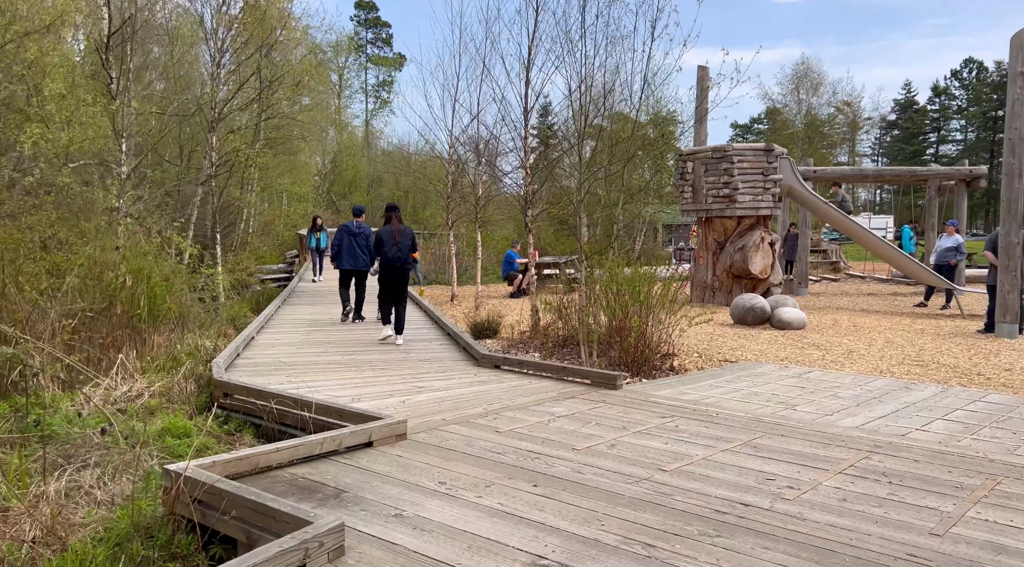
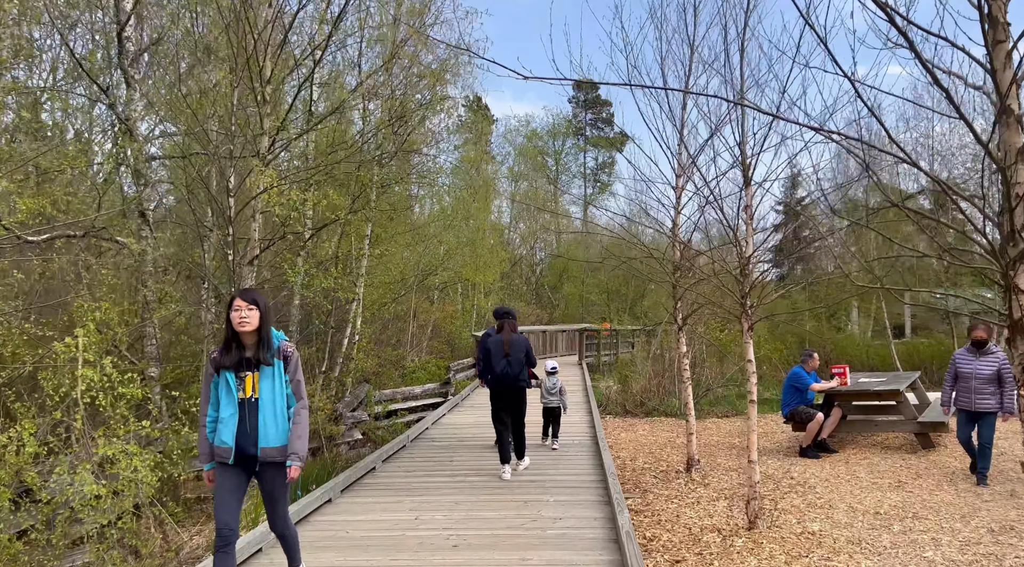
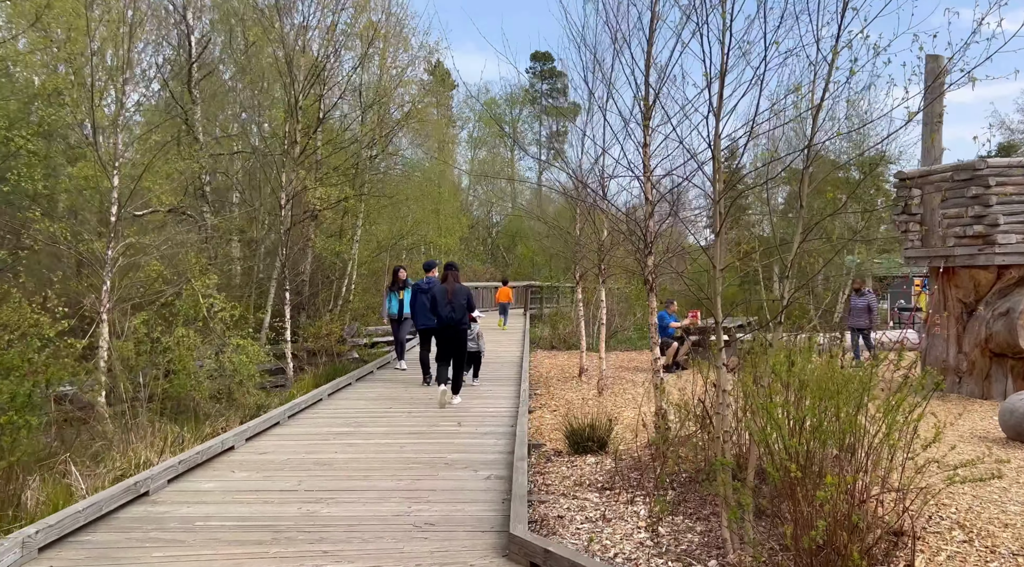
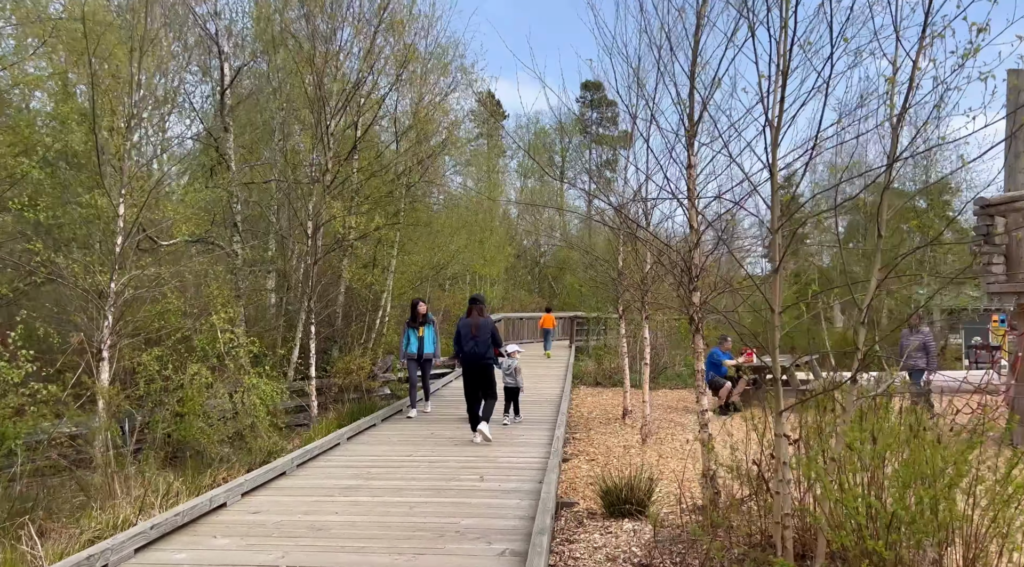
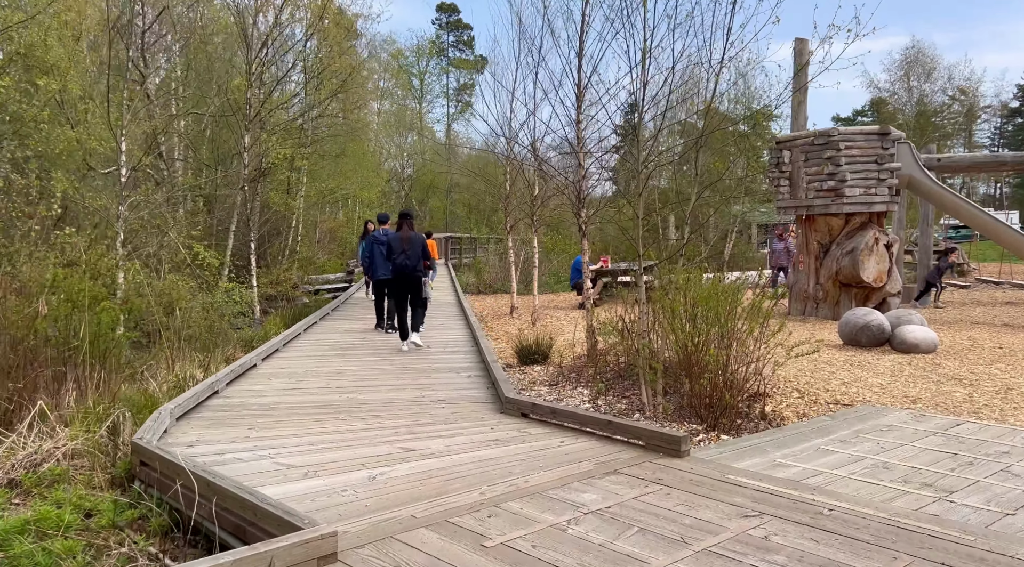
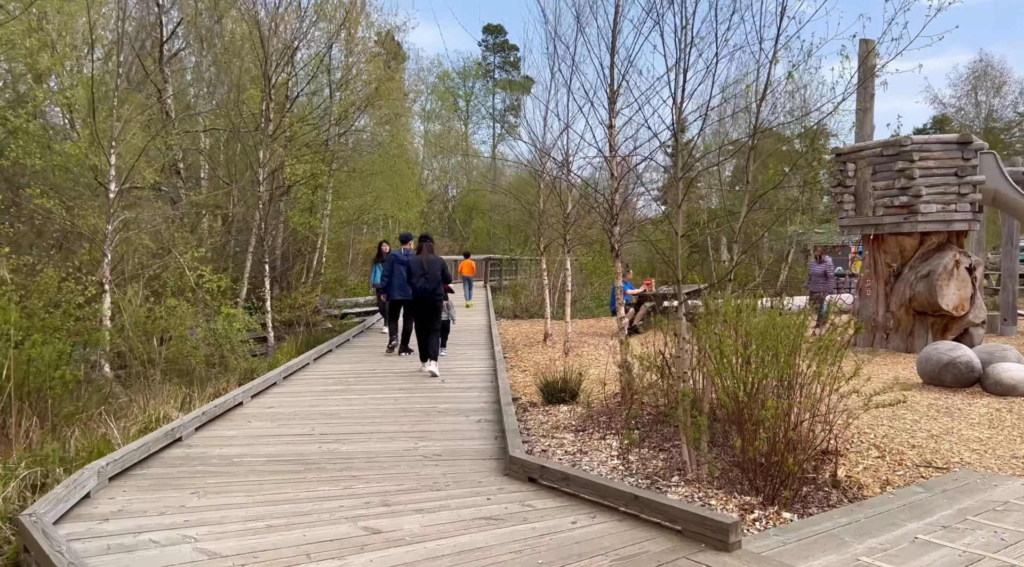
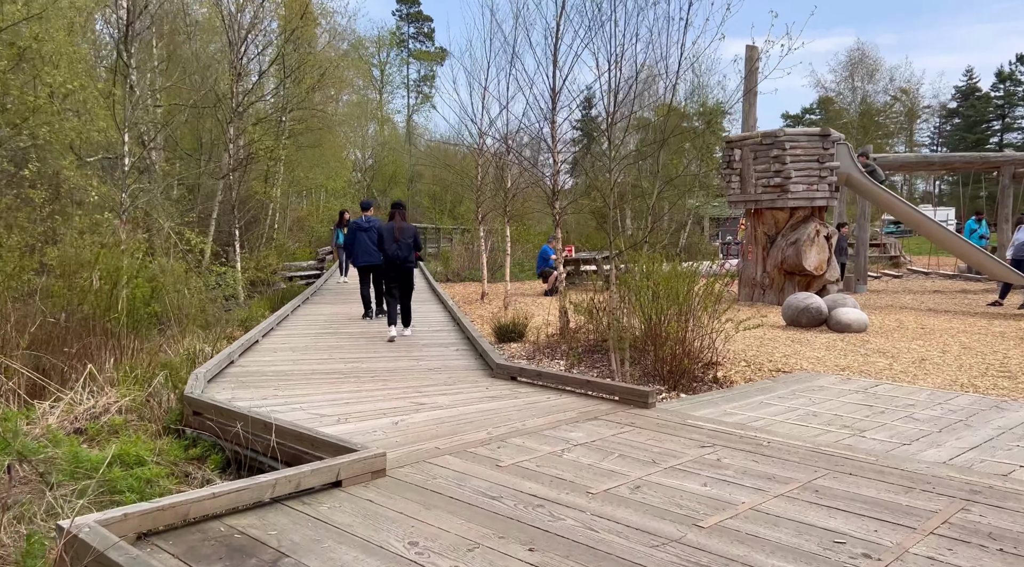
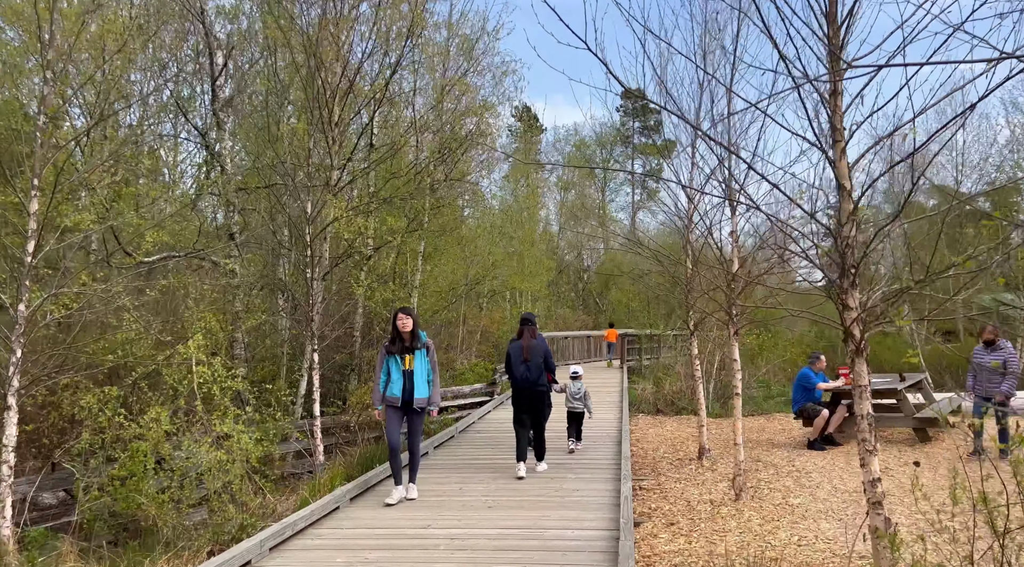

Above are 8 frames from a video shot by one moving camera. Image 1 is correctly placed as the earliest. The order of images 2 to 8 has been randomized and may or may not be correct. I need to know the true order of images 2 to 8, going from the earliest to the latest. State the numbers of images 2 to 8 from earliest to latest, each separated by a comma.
7, 5, 6, 3, 4, 8, 2
